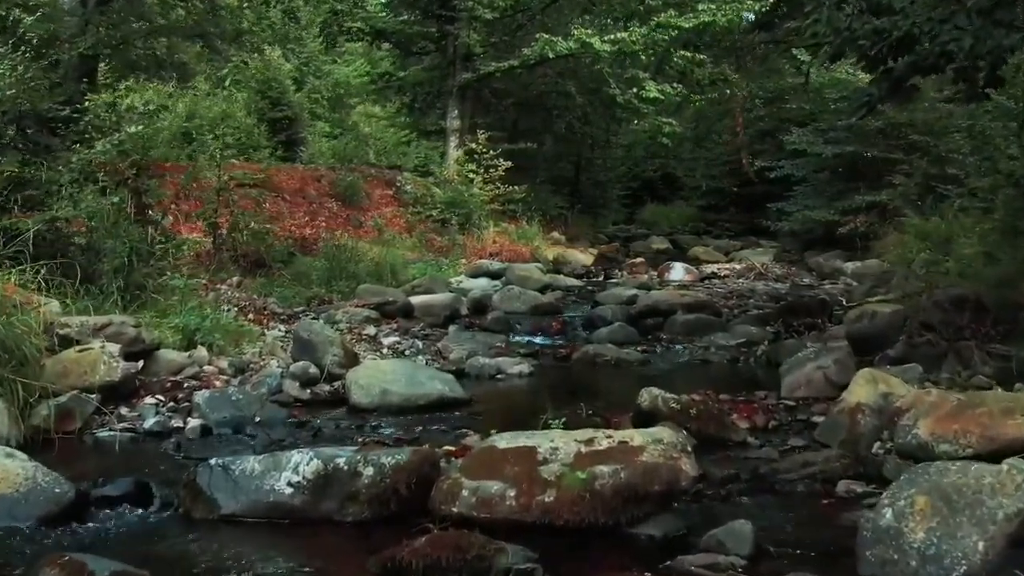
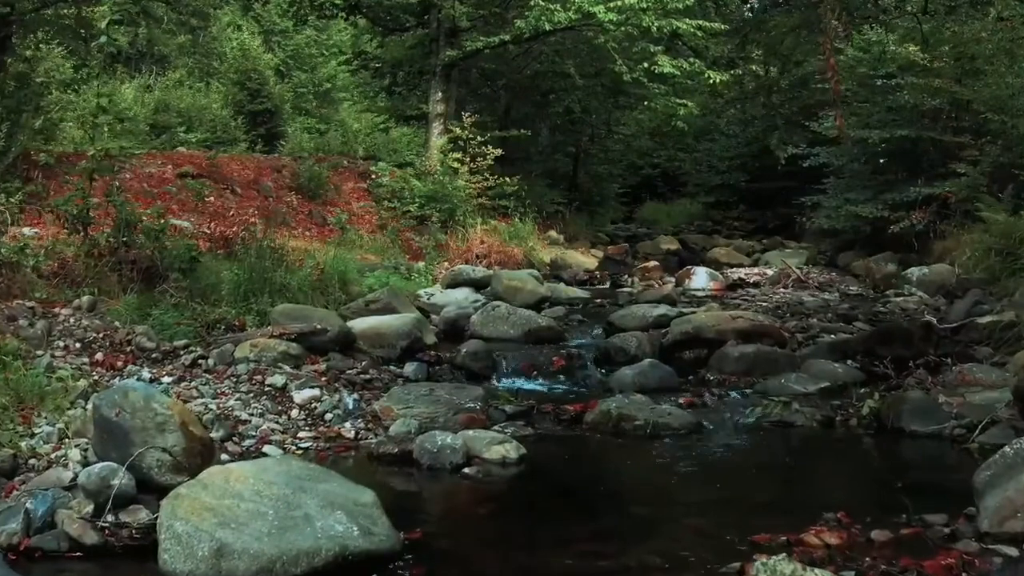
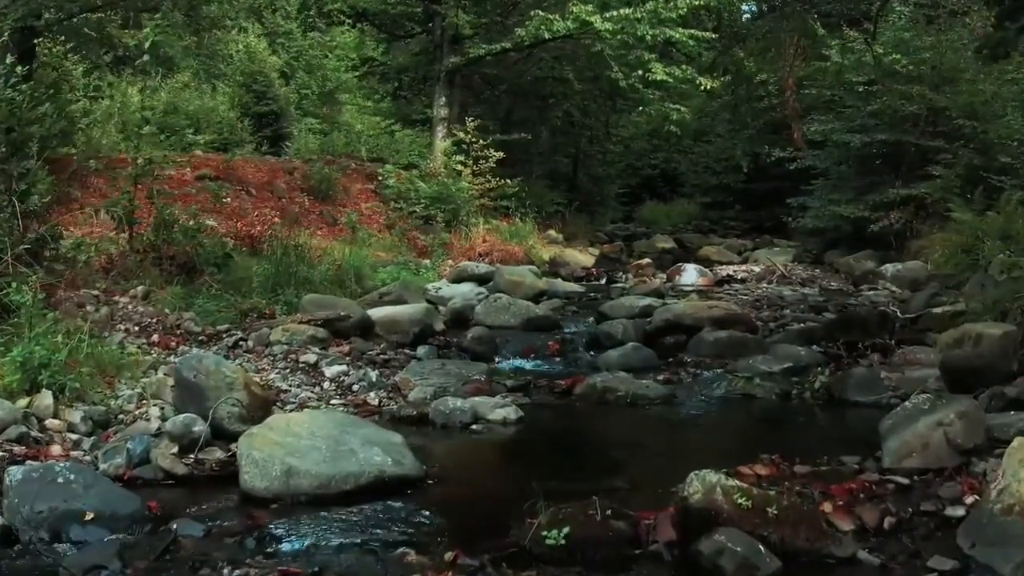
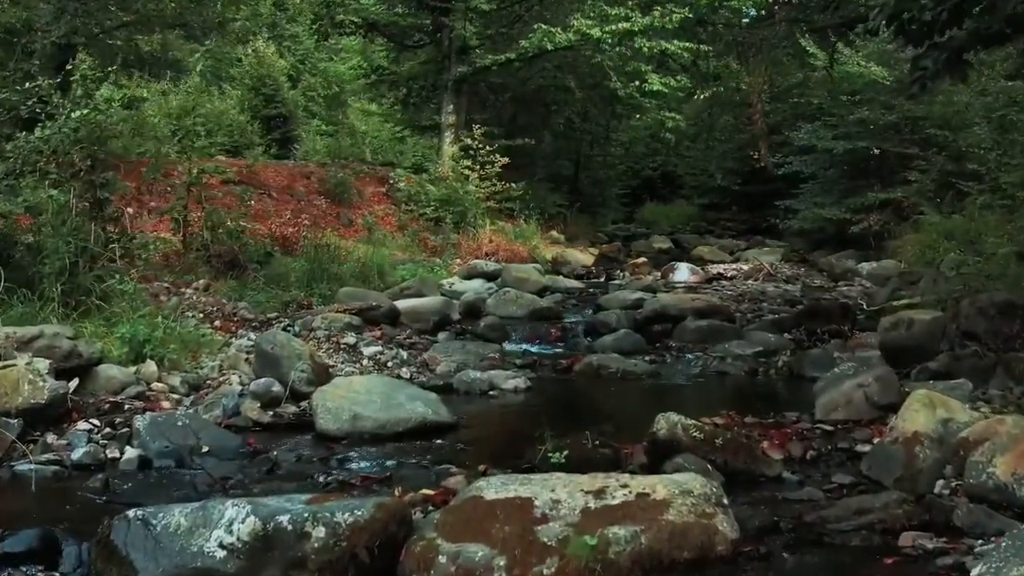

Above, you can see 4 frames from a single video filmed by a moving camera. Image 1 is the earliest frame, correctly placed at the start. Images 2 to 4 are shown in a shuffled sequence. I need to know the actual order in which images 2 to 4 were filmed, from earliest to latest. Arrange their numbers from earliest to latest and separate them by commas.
4, 3, 2
